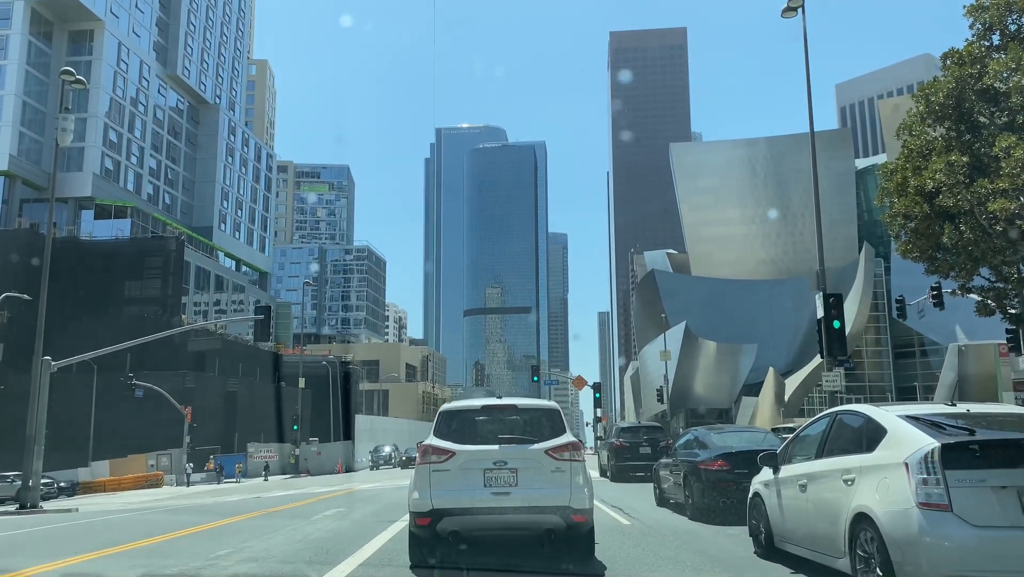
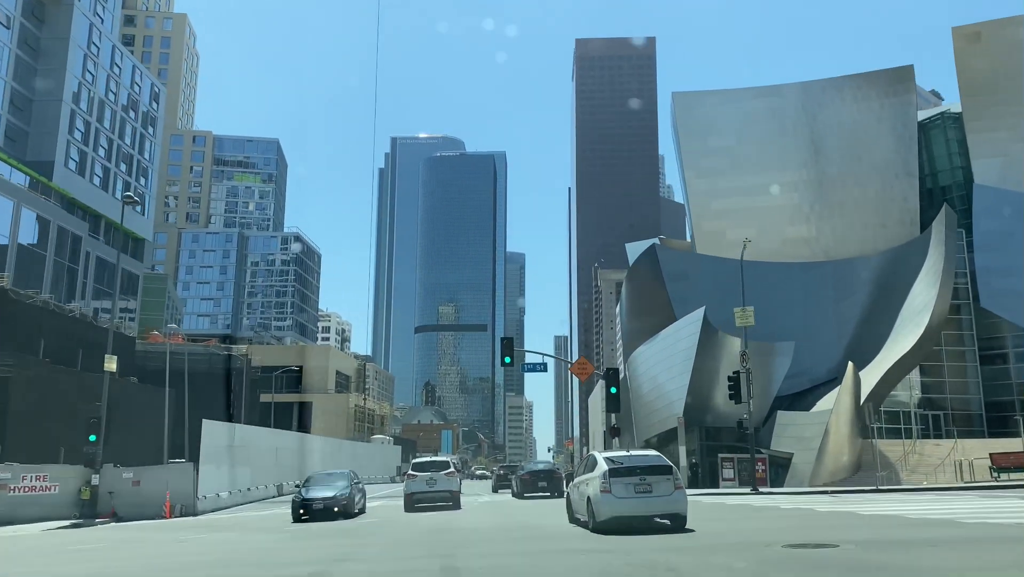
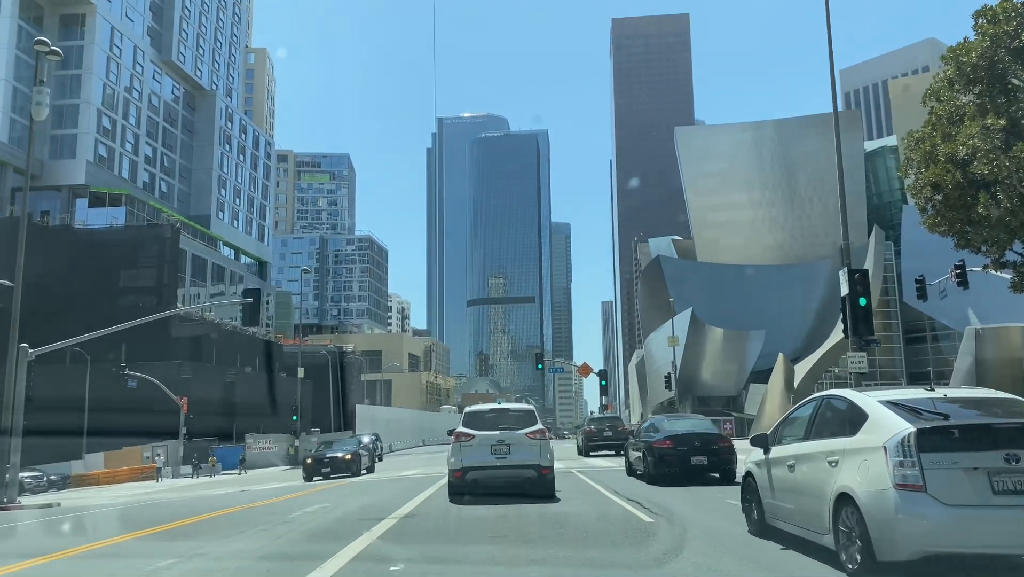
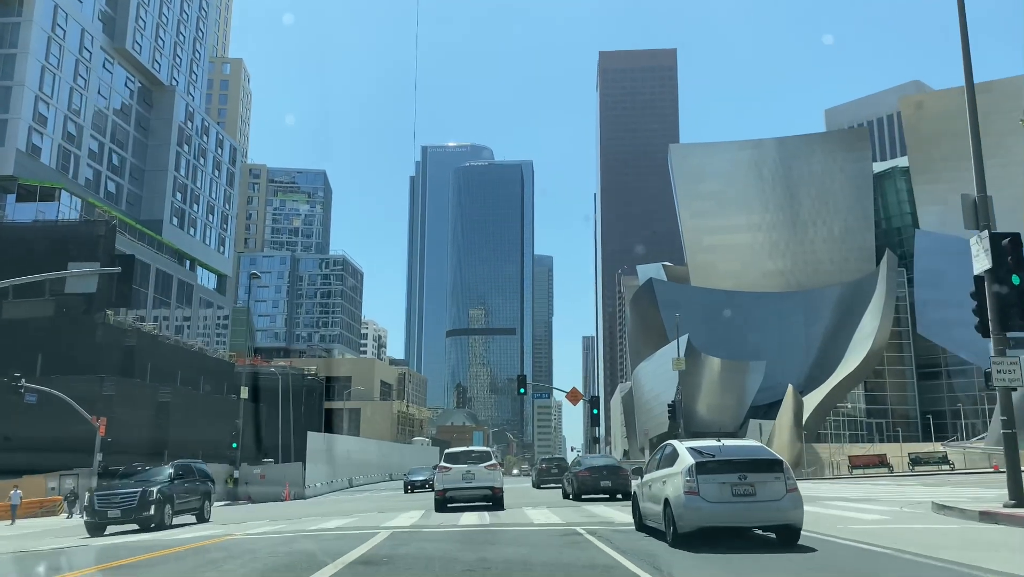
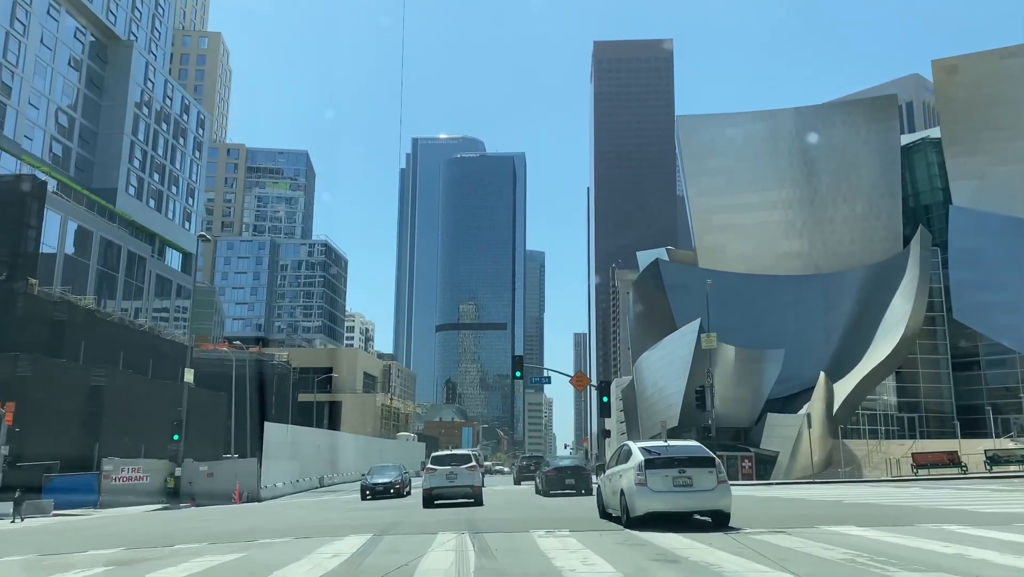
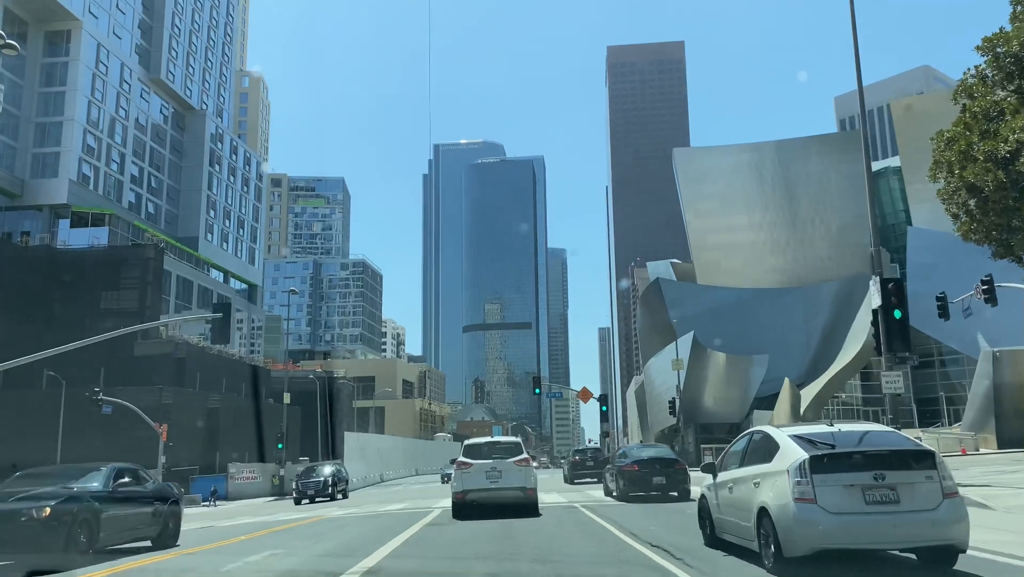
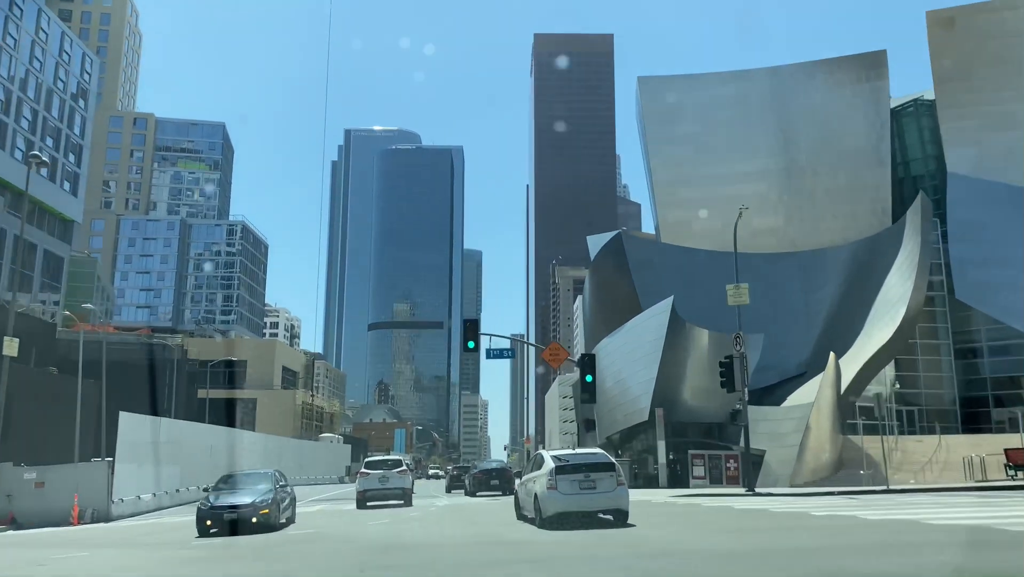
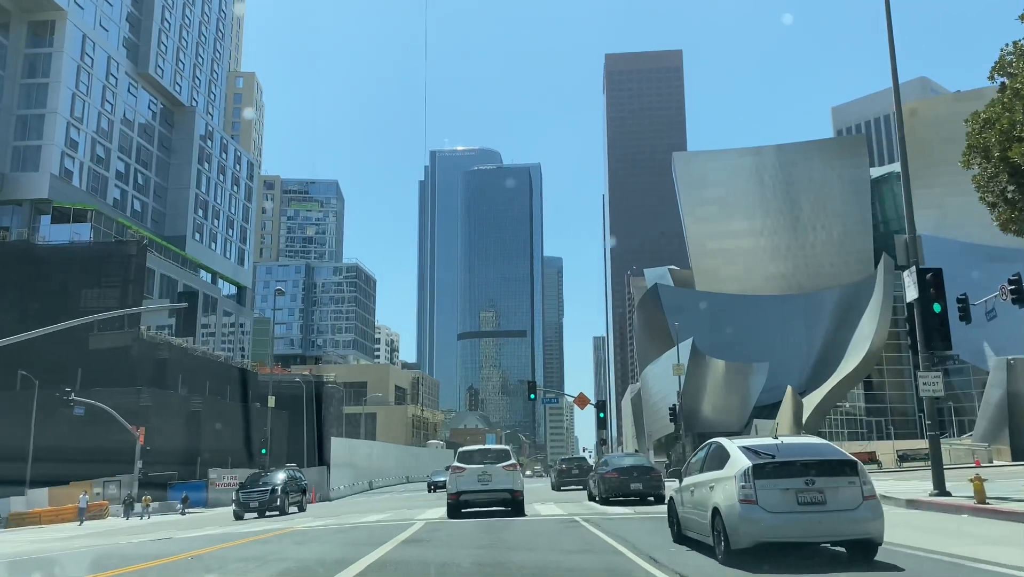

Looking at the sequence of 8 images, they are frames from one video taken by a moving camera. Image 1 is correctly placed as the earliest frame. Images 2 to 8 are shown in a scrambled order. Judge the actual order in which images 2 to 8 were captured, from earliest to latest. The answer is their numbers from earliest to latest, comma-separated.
3, 6, 8, 4, 5, 2, 7
